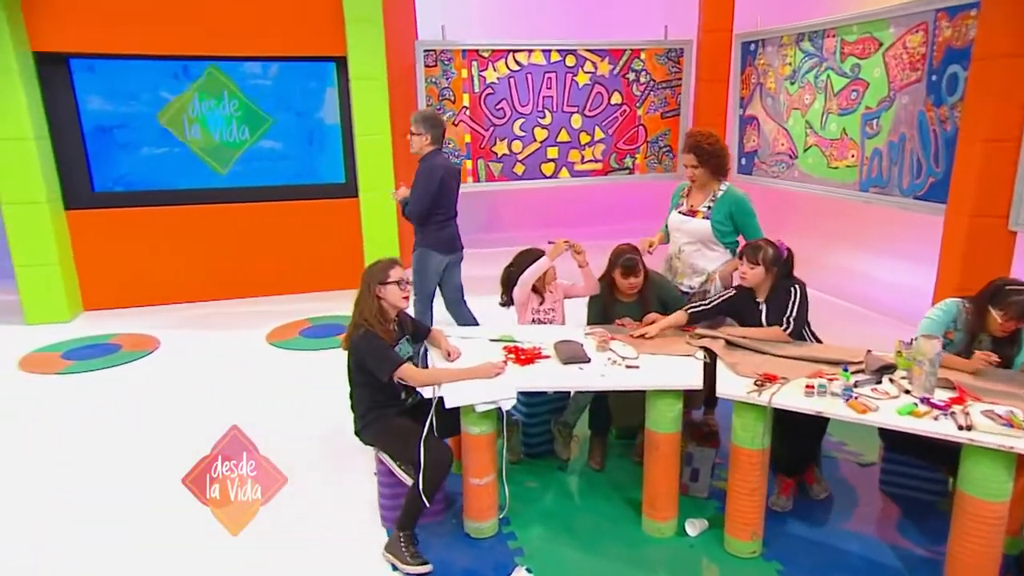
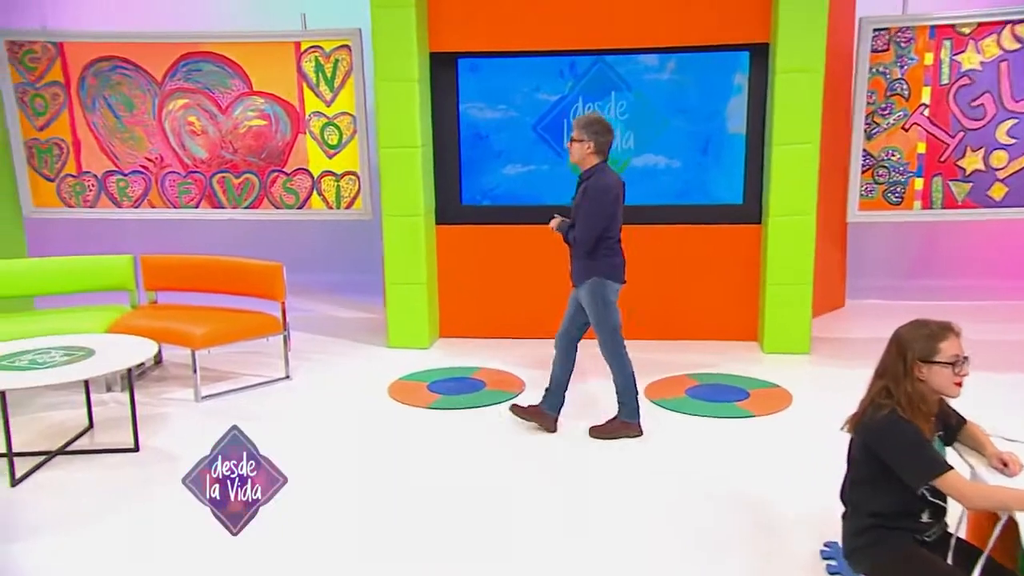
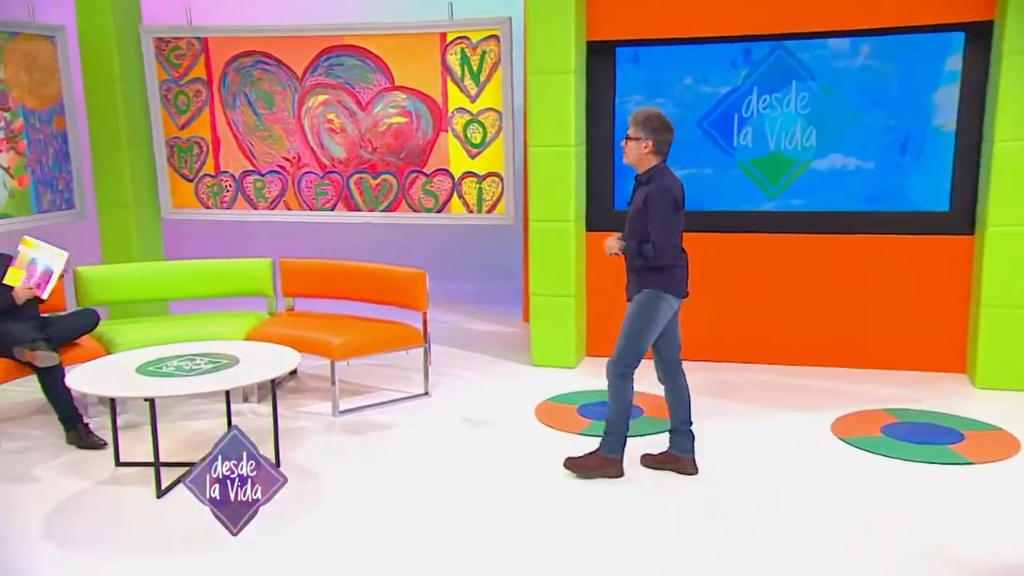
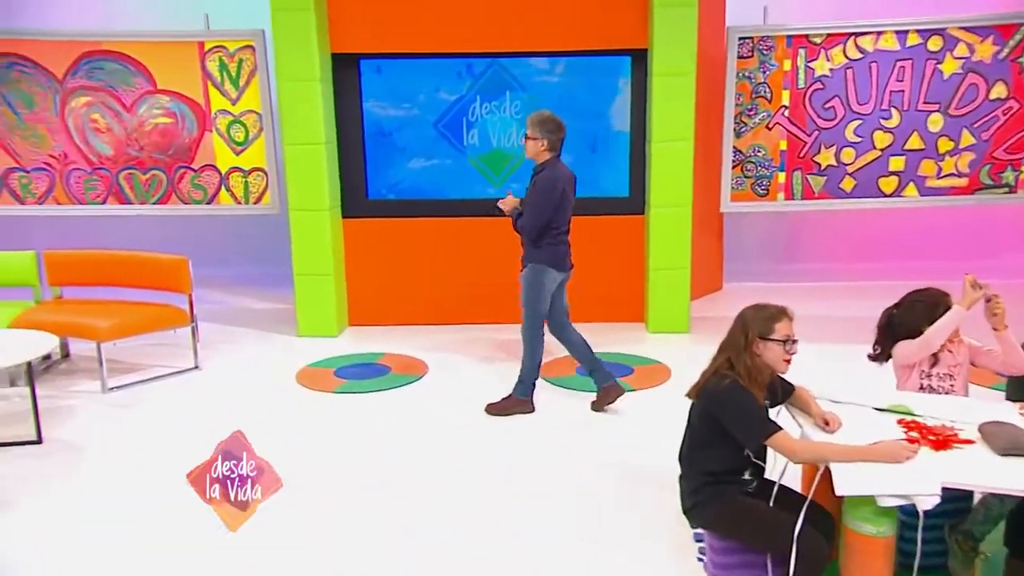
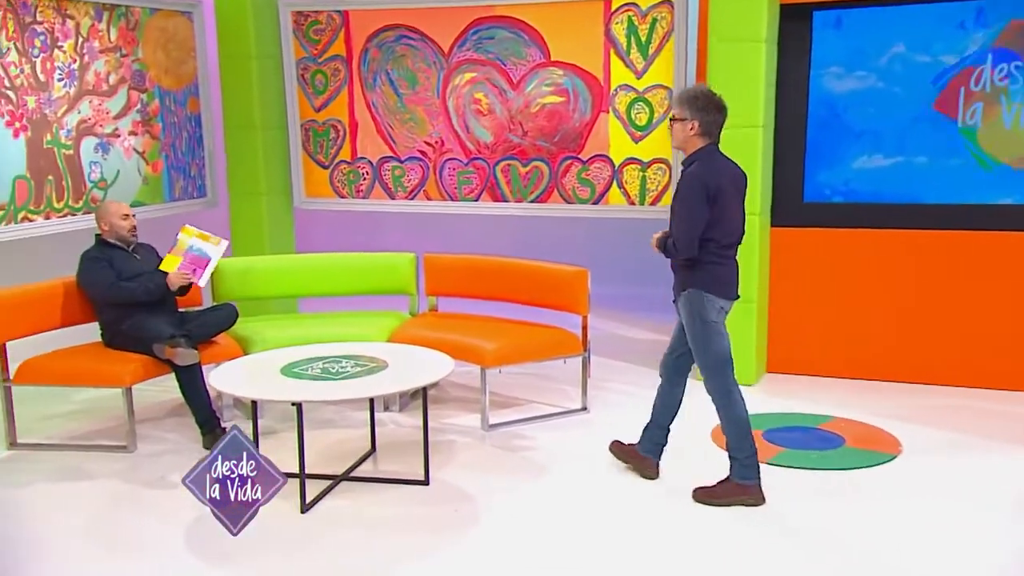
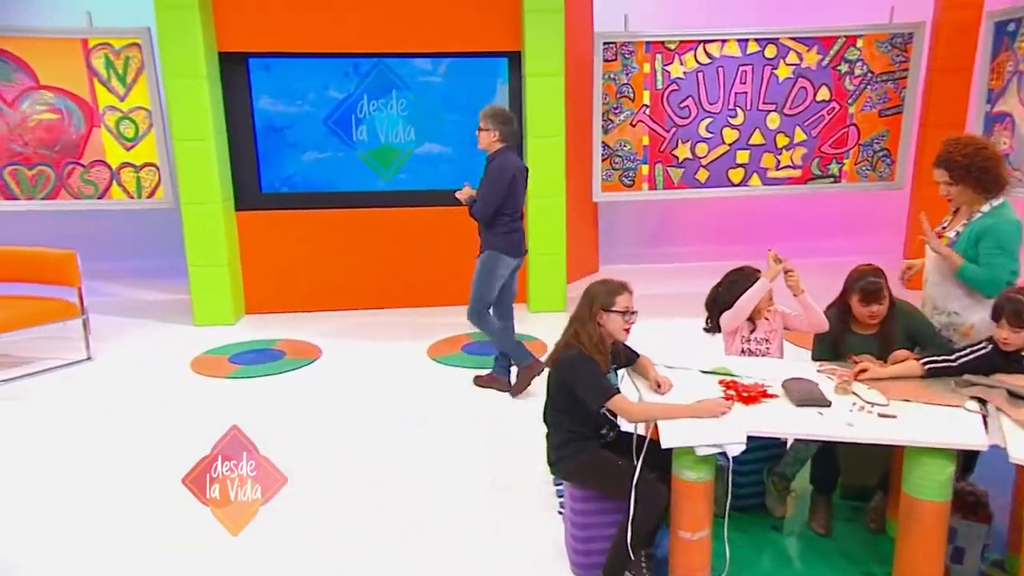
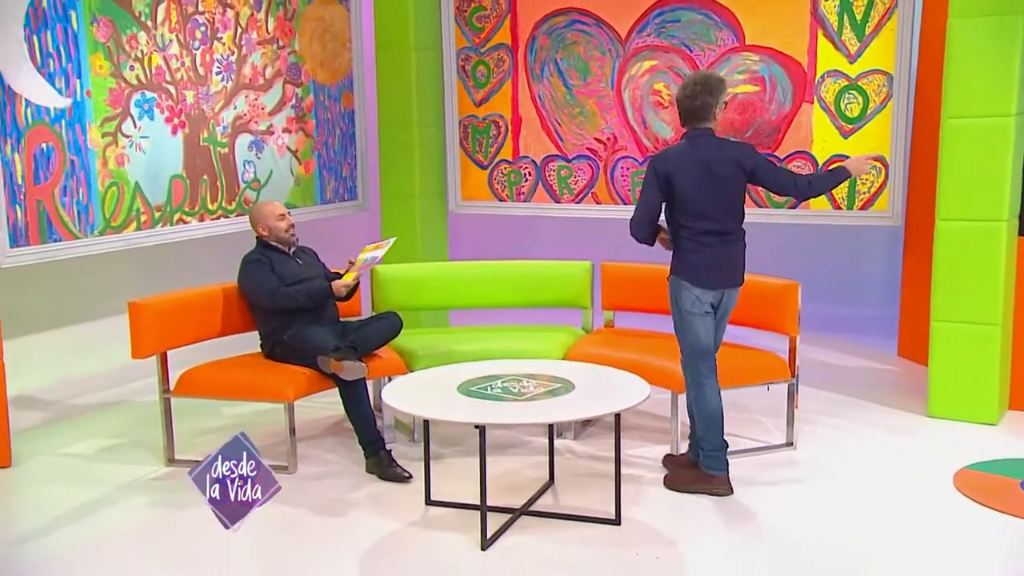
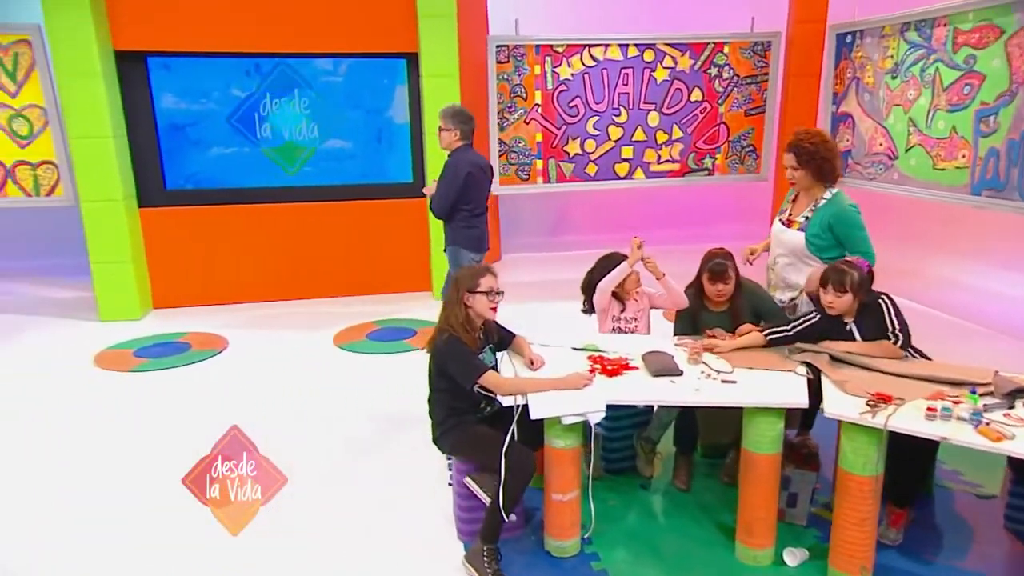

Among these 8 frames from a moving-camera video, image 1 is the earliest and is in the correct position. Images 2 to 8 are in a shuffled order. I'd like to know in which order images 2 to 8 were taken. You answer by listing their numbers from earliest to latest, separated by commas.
8, 6, 4, 2, 3, 5, 7
